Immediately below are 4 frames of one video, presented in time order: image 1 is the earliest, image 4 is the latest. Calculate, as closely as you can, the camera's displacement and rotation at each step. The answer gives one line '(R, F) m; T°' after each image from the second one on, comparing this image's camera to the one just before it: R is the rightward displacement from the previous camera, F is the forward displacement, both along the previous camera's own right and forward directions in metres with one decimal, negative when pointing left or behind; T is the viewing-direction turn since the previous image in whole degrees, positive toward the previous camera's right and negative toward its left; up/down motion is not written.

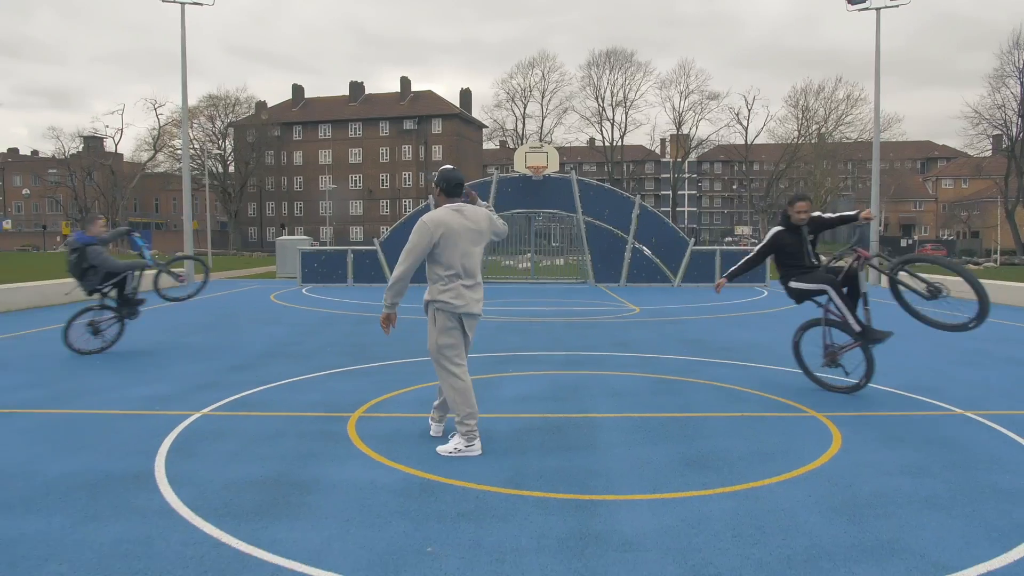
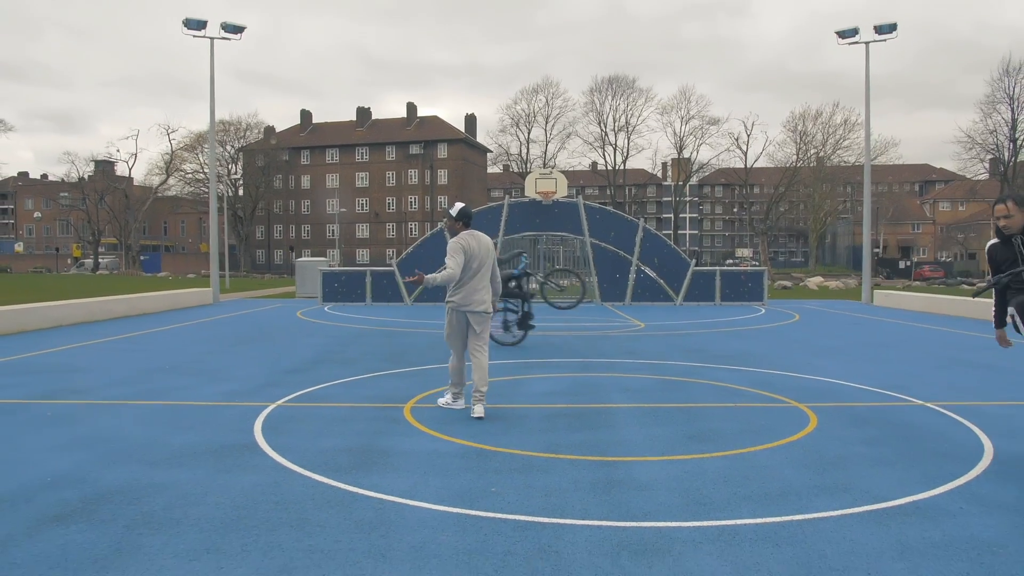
(-0.3, -1.1) m; 0°
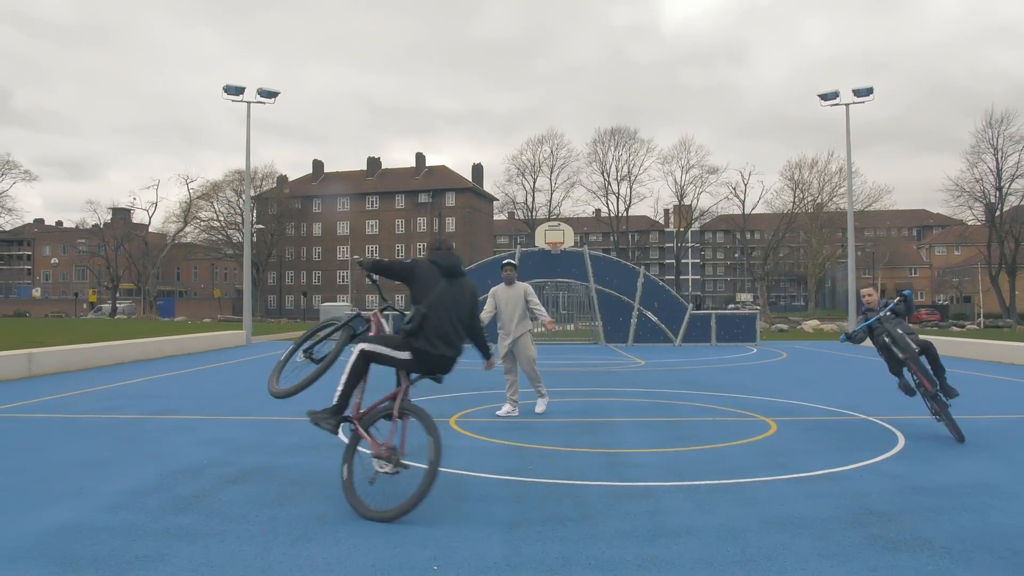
(-0.2, -1.8) m; 0°
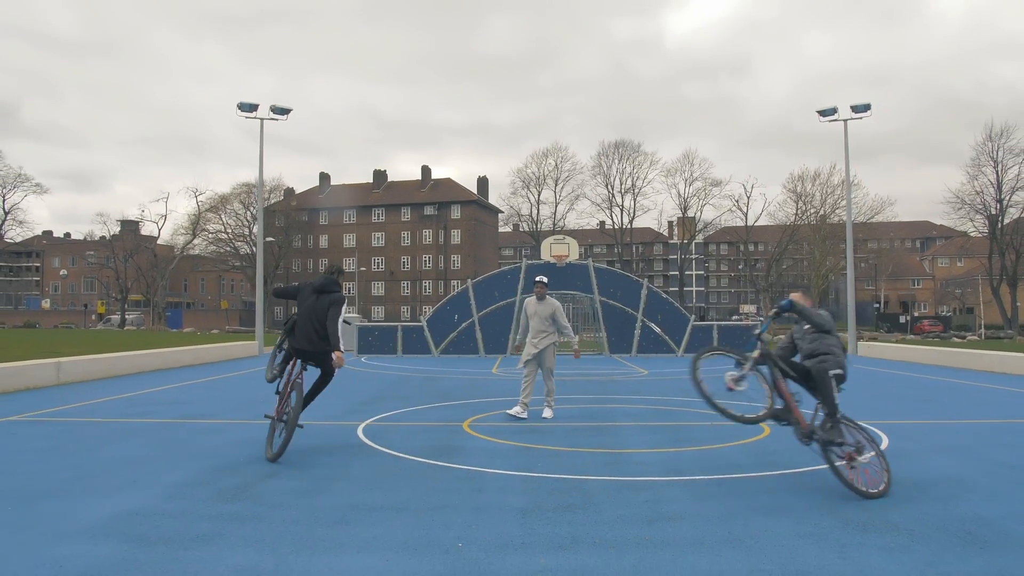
(-0.1, -0.6) m; 0°
